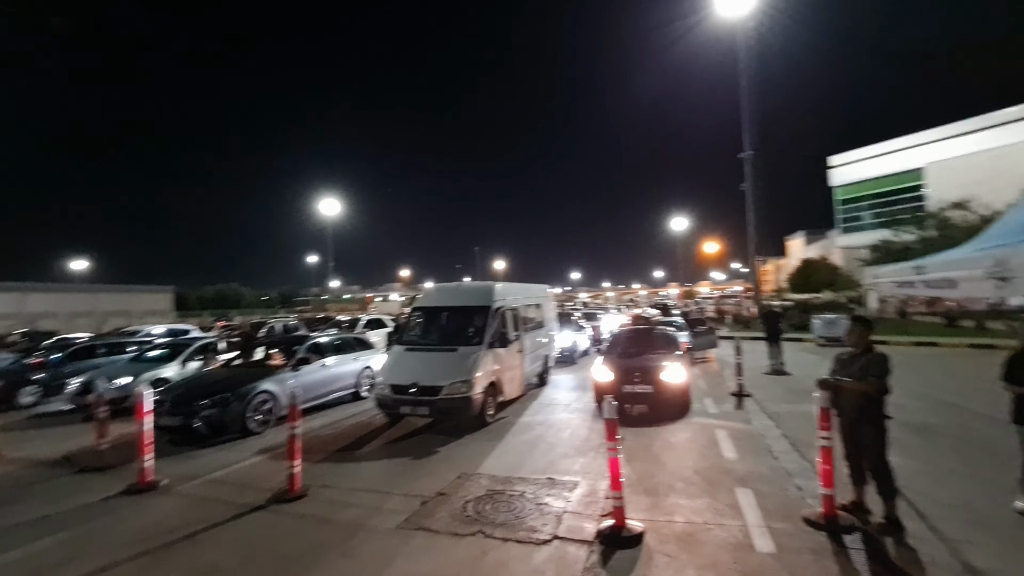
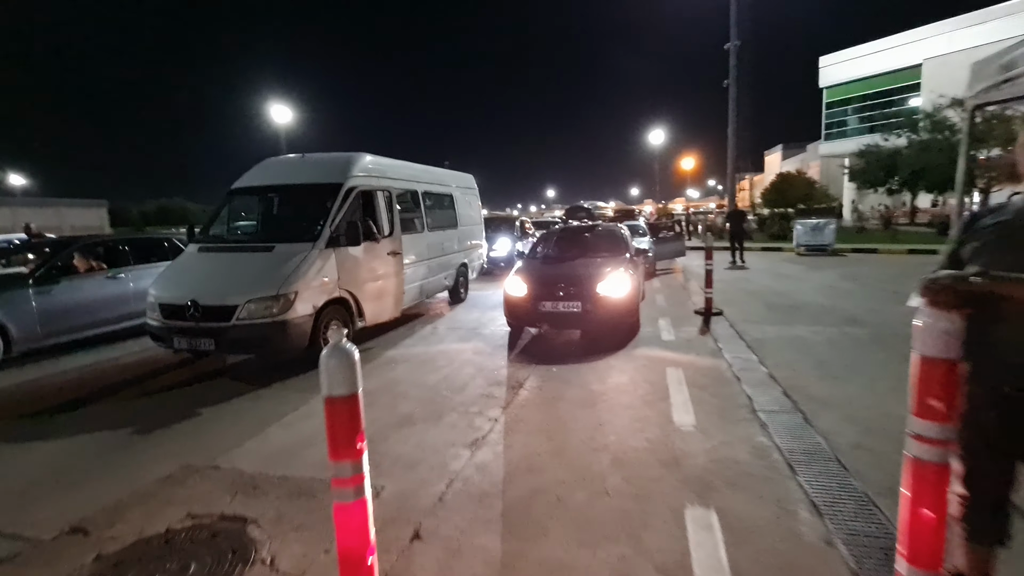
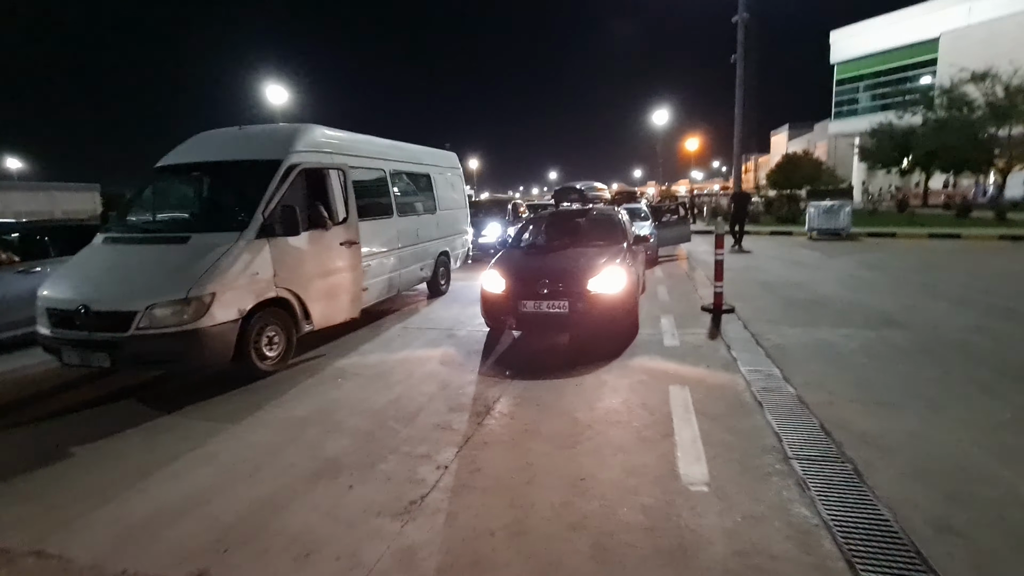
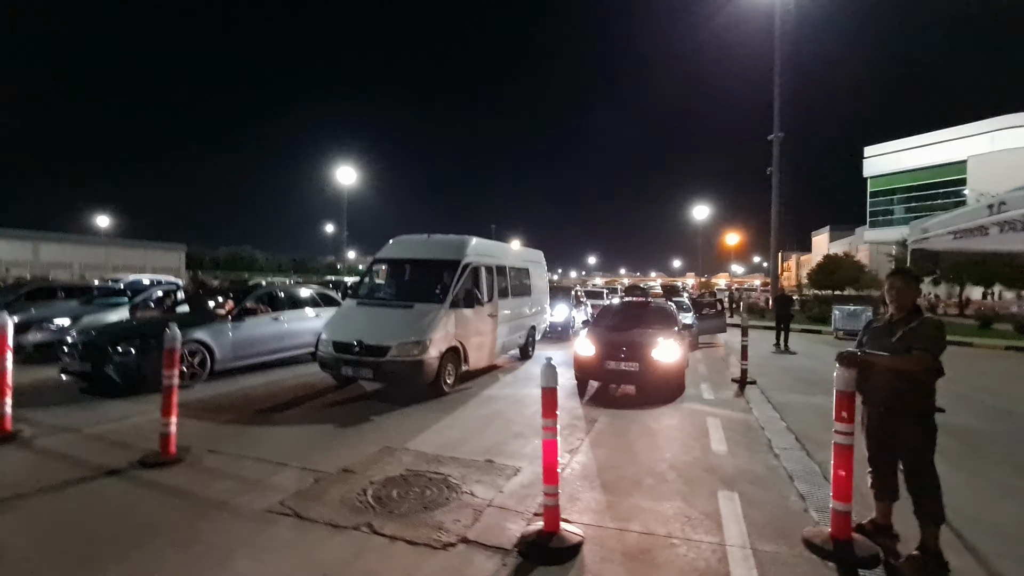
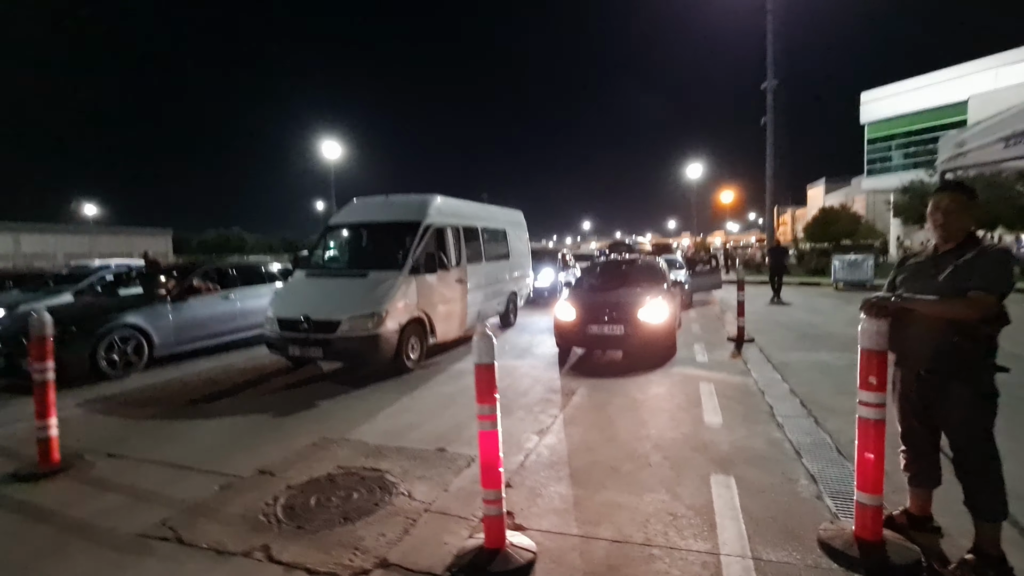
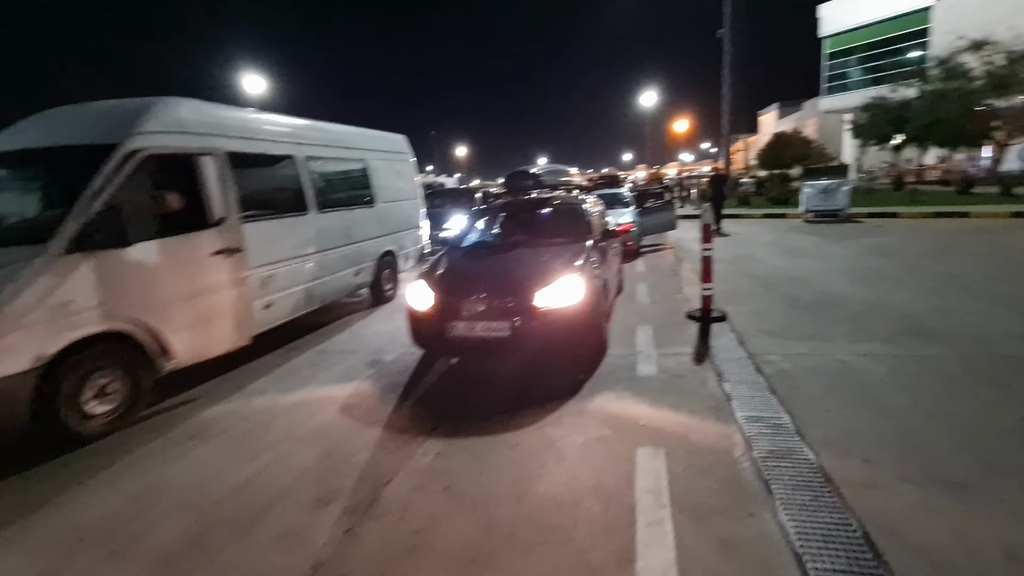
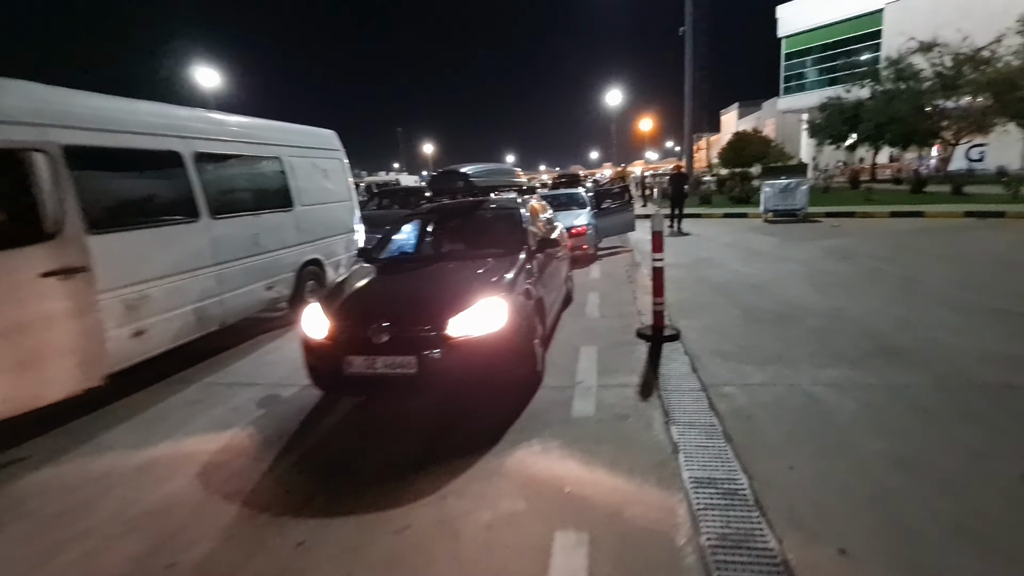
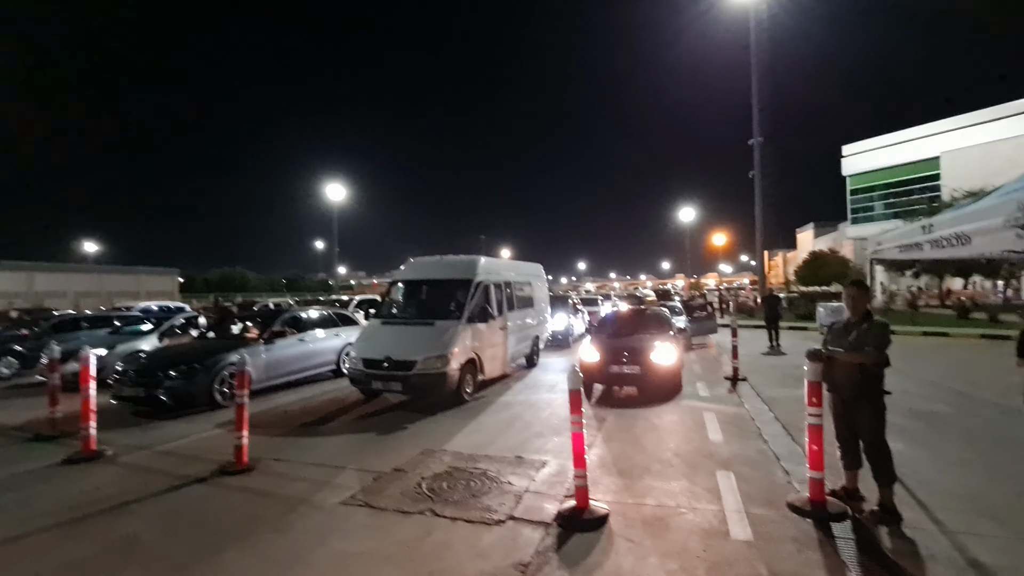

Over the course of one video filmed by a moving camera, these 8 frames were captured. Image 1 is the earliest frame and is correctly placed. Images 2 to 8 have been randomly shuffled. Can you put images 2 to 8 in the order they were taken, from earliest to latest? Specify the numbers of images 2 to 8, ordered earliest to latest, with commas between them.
8, 4, 5, 2, 3, 6, 7
